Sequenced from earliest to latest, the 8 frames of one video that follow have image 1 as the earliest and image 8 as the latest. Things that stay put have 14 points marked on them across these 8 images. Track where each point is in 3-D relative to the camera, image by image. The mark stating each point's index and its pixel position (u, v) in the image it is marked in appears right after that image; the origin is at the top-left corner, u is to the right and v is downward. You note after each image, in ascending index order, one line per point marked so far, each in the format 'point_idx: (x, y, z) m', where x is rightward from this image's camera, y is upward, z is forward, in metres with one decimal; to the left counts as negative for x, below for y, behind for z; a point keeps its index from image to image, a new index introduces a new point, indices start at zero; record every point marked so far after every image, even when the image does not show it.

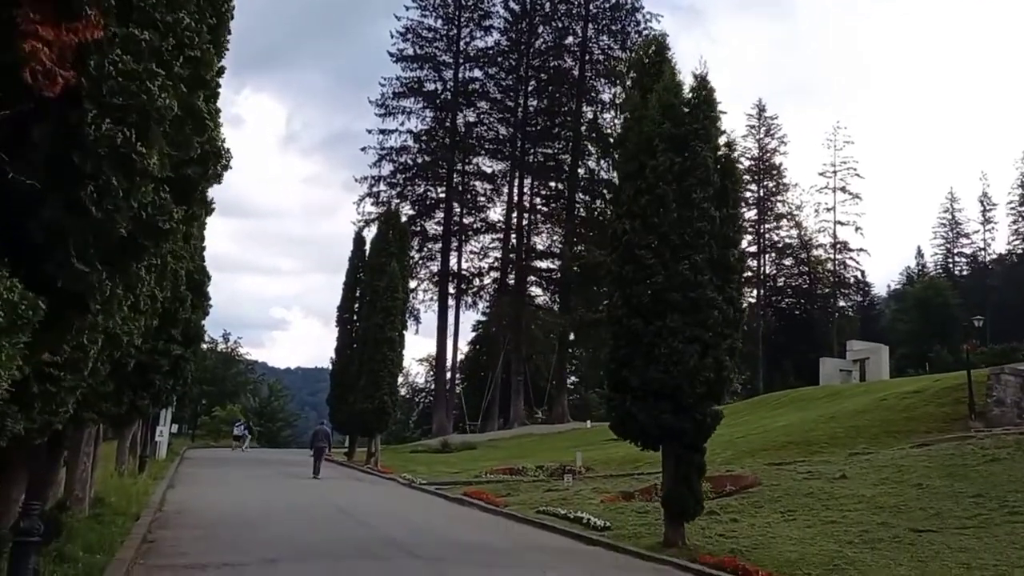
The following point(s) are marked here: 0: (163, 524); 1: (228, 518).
0: (-6.1, -4.1, +17.8) m
1: (-5.3, -4.3, +19.3) m
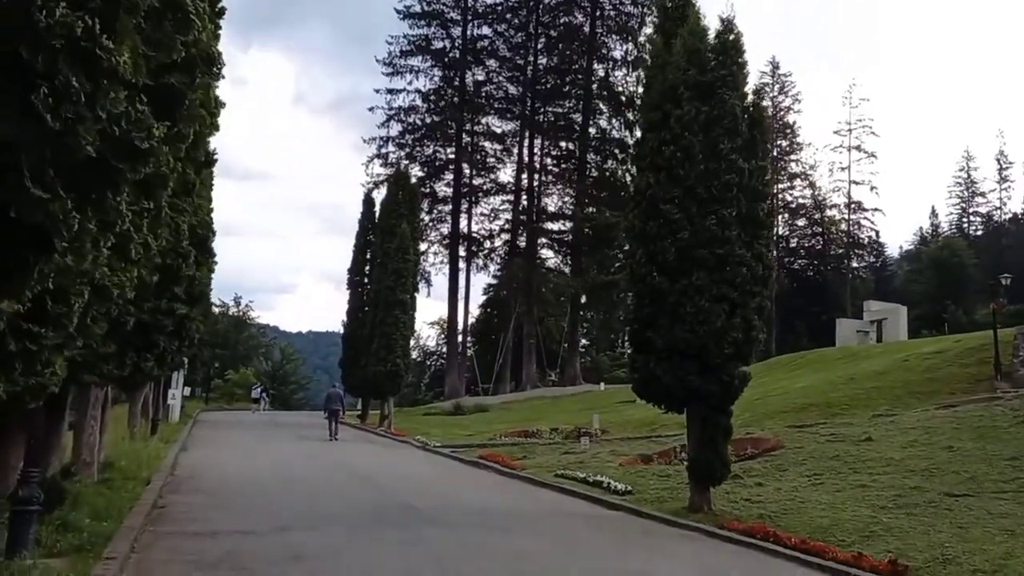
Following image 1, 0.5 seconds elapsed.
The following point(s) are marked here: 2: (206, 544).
0: (-5.8, -3.4, +17.4) m
1: (-5.0, -3.6, +18.9) m
2: (-3.3, -2.8, +11.1) m
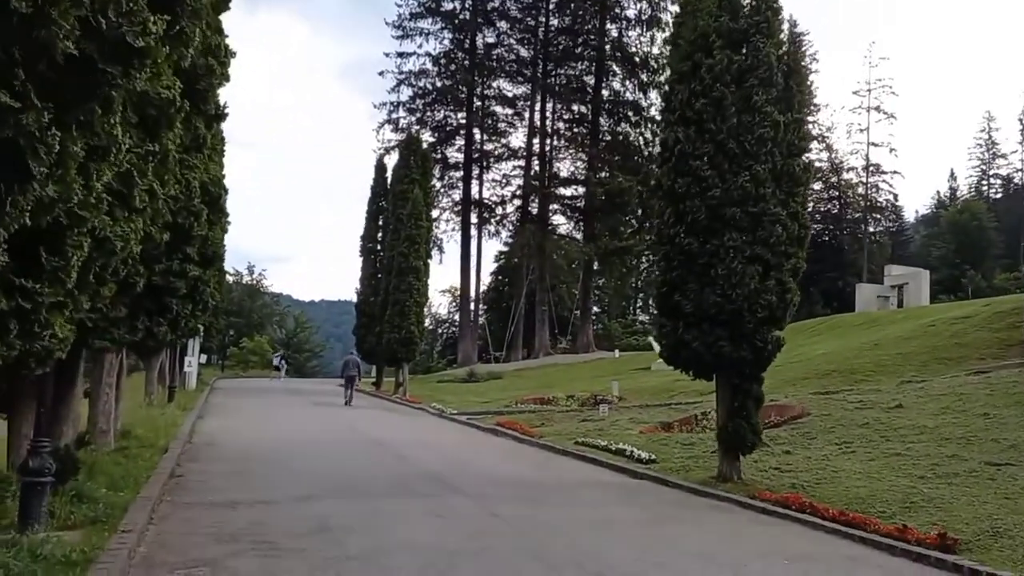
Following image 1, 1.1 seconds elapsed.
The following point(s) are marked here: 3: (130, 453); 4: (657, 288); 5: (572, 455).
0: (-5.4, -2.8, +17.1) m
1: (-4.6, -3.0, +18.6) m
2: (-3.0, -2.4, +10.8) m
3: (-5.6, -2.4, +15.1) m
4: (+2.1, +0.1, +14.6) m
5: (+1.2, -3.3, +20.0) m
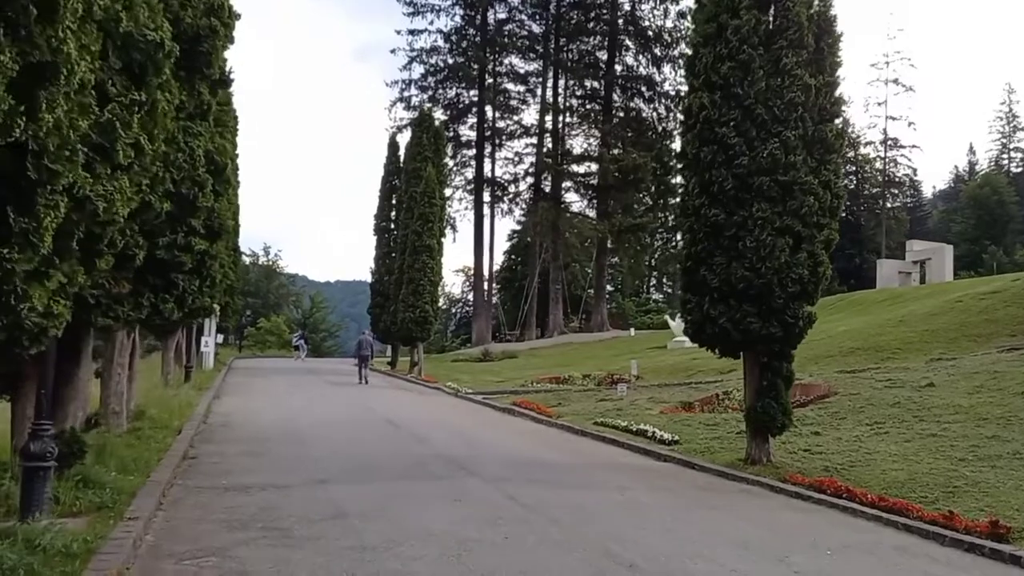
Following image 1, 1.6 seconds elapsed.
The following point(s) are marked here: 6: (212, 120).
0: (-5.1, -2.5, +16.7) m
1: (-4.3, -2.6, +18.2) m
2: (-2.8, -2.1, +10.3) m
3: (-5.3, -2.1, +14.7) m
4: (+2.4, +0.4, +14.0) m
5: (+1.5, -2.8, +19.5) m
6: (-3.8, +2.1, +13.0) m
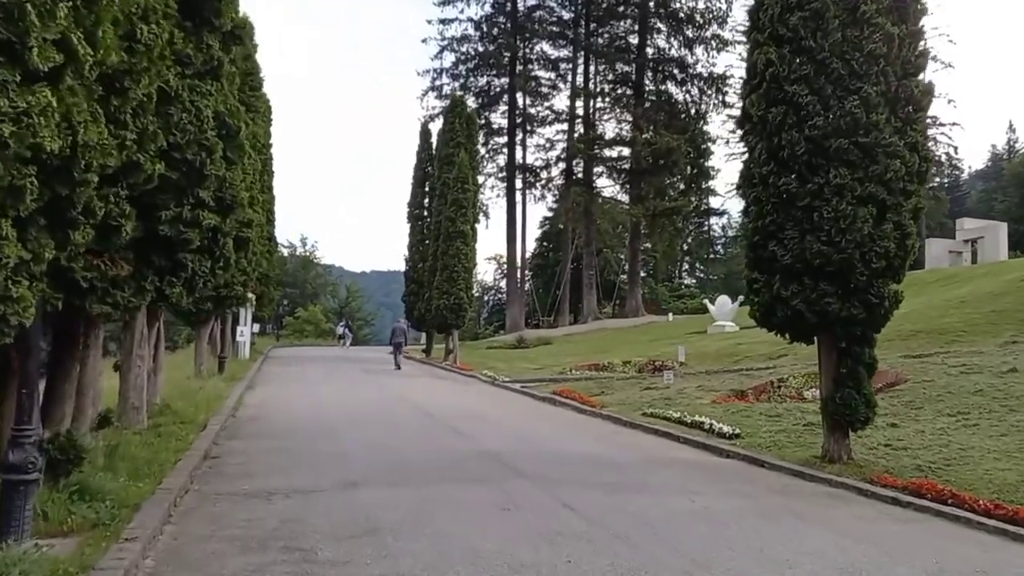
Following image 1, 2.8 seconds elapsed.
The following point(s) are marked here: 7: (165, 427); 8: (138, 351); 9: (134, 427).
0: (-4.4, -2.3, +15.6) m
1: (-3.5, -2.3, +17.1) m
2: (-2.3, -2.0, +9.2) m
3: (-4.7, -1.9, +13.6) m
4: (+3.0, +0.7, +12.7) m
5: (+2.3, -2.5, +18.2) m
6: (-3.3, +2.3, +11.9) m
7: (-4.8, -1.9, +14.1) m
8: (-5.1, -0.9, +13.8) m
9: (-5.0, -1.8, +13.4) m
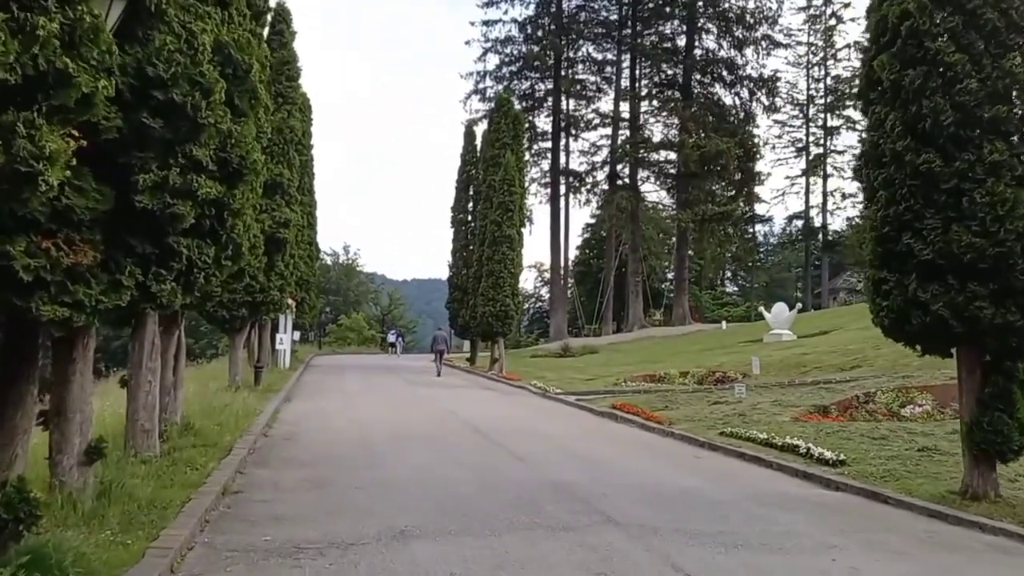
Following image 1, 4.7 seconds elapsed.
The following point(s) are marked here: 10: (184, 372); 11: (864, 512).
0: (-3.5, -2.3, +13.7) m
1: (-2.5, -2.4, +15.1) m
2: (-1.6, -2.0, +7.2) m
3: (-3.9, -2.0, +11.8) m
4: (+3.7, +0.6, +10.5) m
5: (+3.3, -2.5, +16.0) m
6: (-2.5, +2.3, +10.0) m
7: (-4.0, -2.0, +12.3) m
8: (-4.2, -0.9, +12.0) m
9: (-4.2, -1.9, +11.5) m
10: (-5.1, -1.3, +15.7) m
11: (+3.6, -2.2, +10.3) m
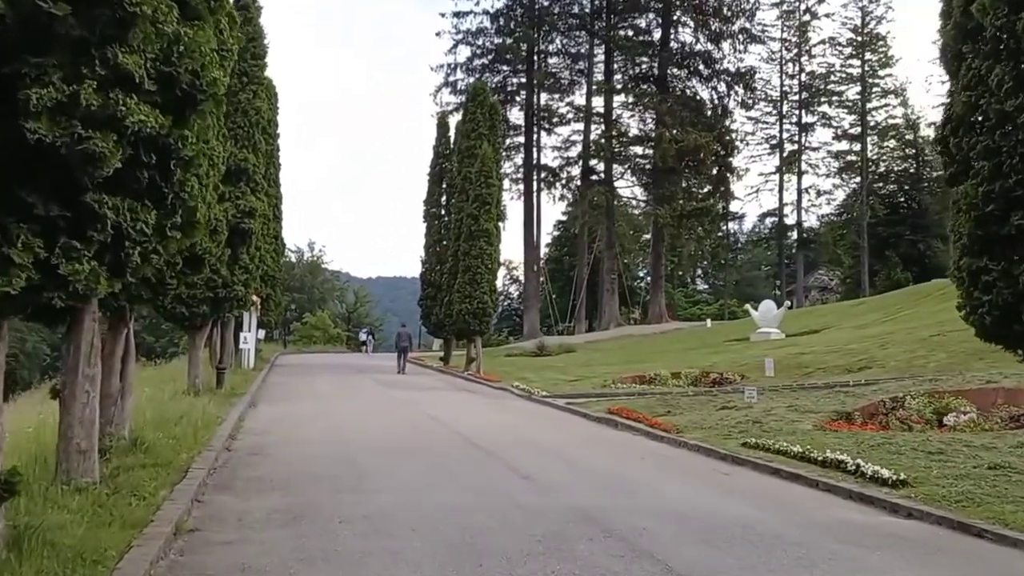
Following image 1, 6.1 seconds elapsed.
0: (-3.3, -2.2, +11.7) m
1: (-2.5, -2.3, +13.1) m
2: (-1.3, -1.9, +5.2) m
3: (-3.7, -1.9, +9.7) m
4: (+4.0, +0.7, +8.7) m
5: (+3.4, -2.5, +14.2) m
6: (-2.3, +2.4, +7.9) m
7: (-3.8, -1.9, +10.2) m
8: (-4.1, -0.8, +9.9) m
9: (-4.0, -1.8, +9.4) m
10: (-5.0, -1.2, +13.5) m
11: (+3.8, -2.2, +8.5) m
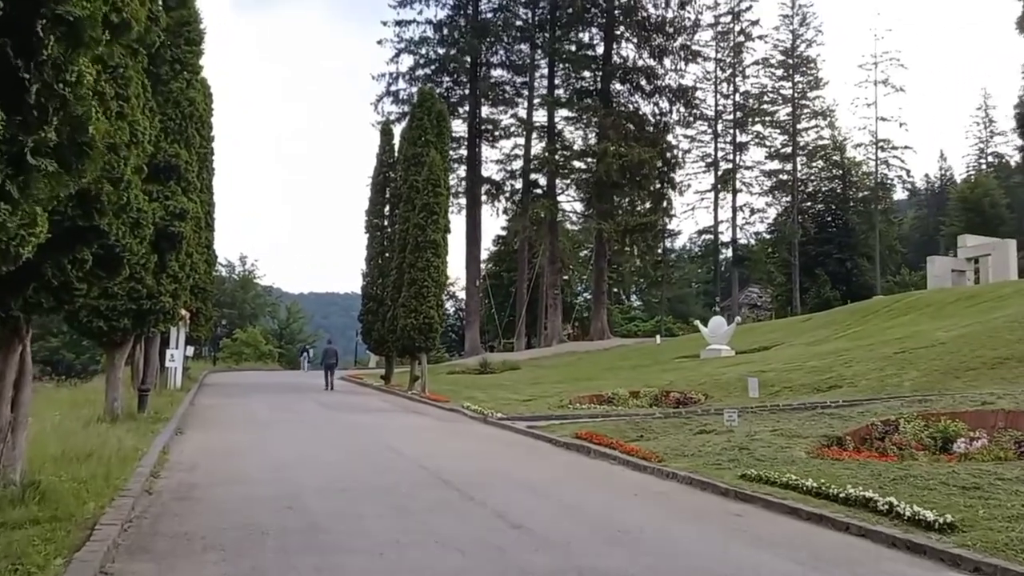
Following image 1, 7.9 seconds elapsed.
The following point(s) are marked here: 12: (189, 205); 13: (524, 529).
0: (-3.4, -2.4, +9.6) m
1: (-2.6, -2.5, +11.0) m
2: (-1.0, -1.9, +3.2) m
3: (-3.7, -2.0, +7.6) m
4: (+4.0, +0.6, +7.1) m
5: (+3.1, -2.6, +12.5) m
6: (-2.2, +2.3, +6.0) m
7: (-3.8, -2.0, +8.1) m
8: (-4.1, -0.9, +7.8) m
9: (-3.9, -1.9, +7.3) m
10: (-5.2, -1.4, +11.4) m
11: (+3.9, -2.2, +6.9) m
12: (-6.0, +1.5, +19.3) m
13: (+0.1, -2.4, +10.2) m
